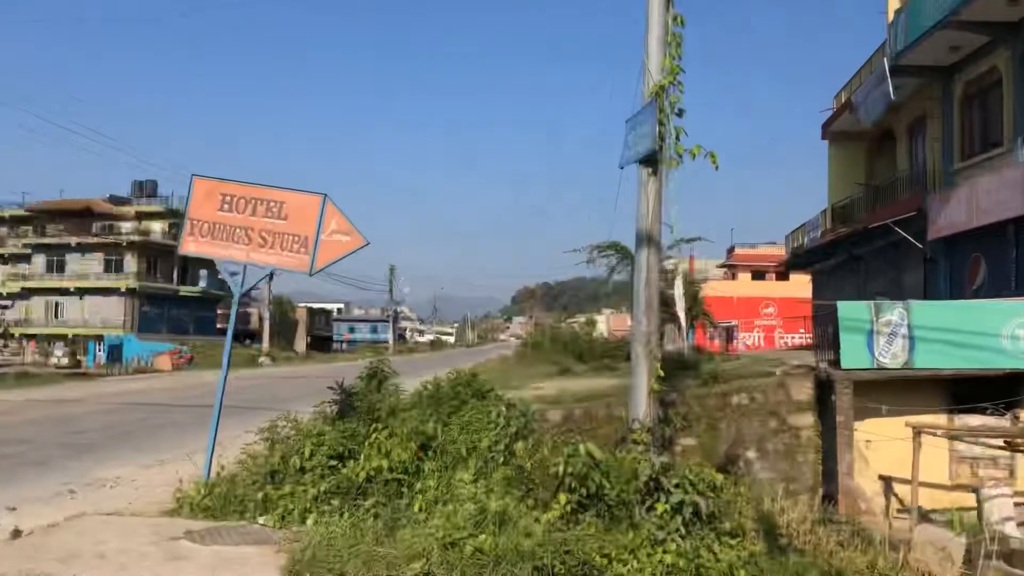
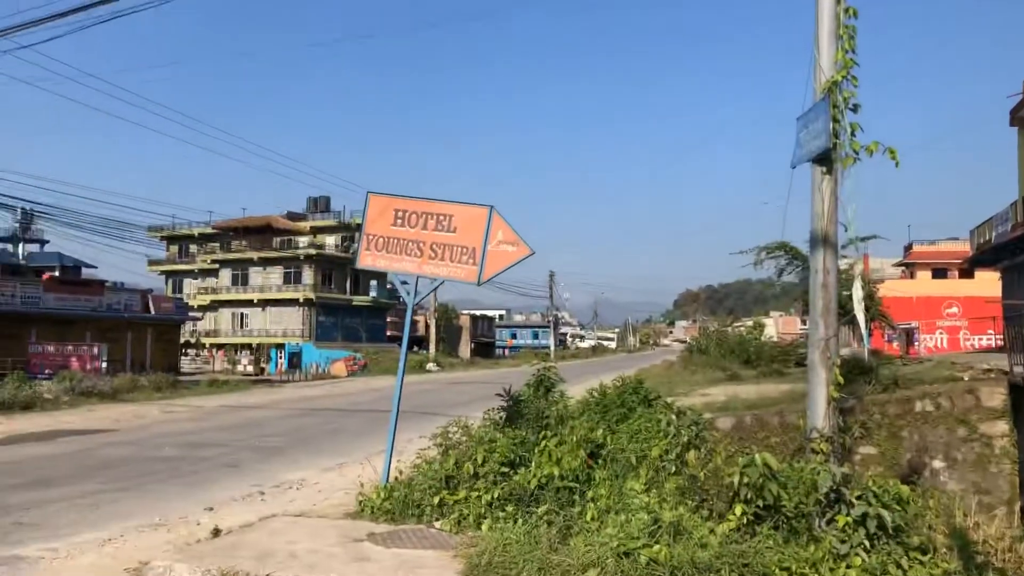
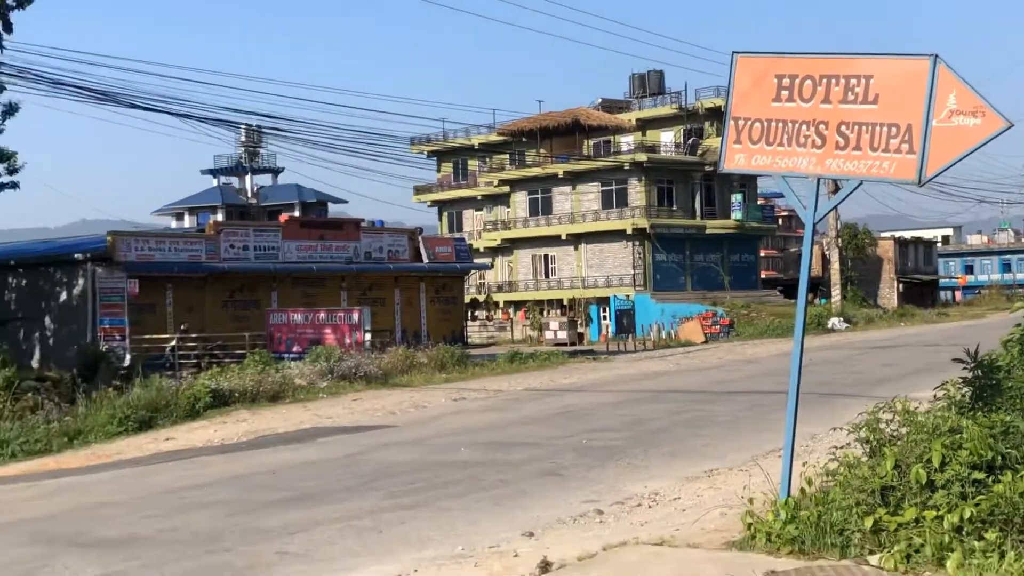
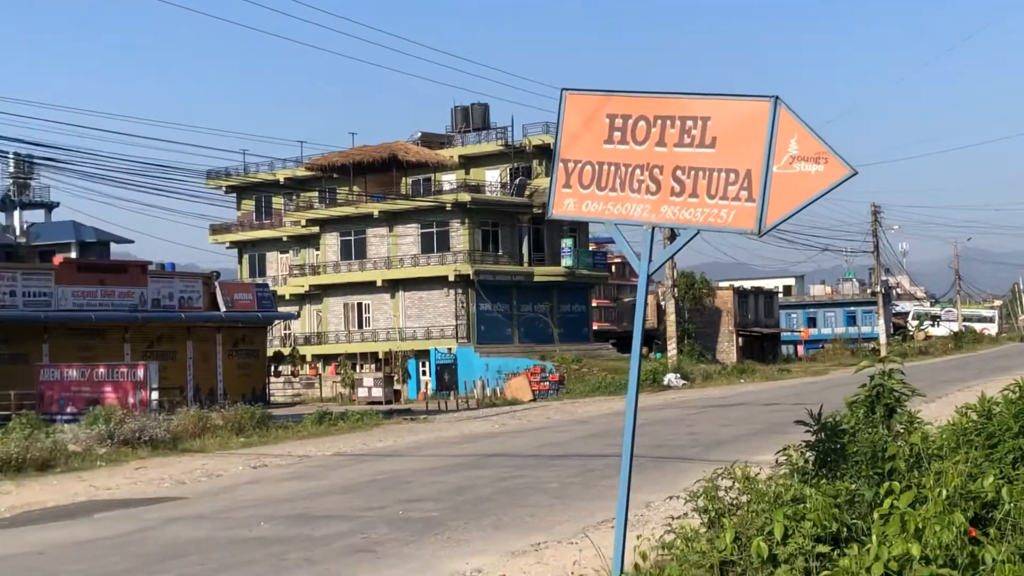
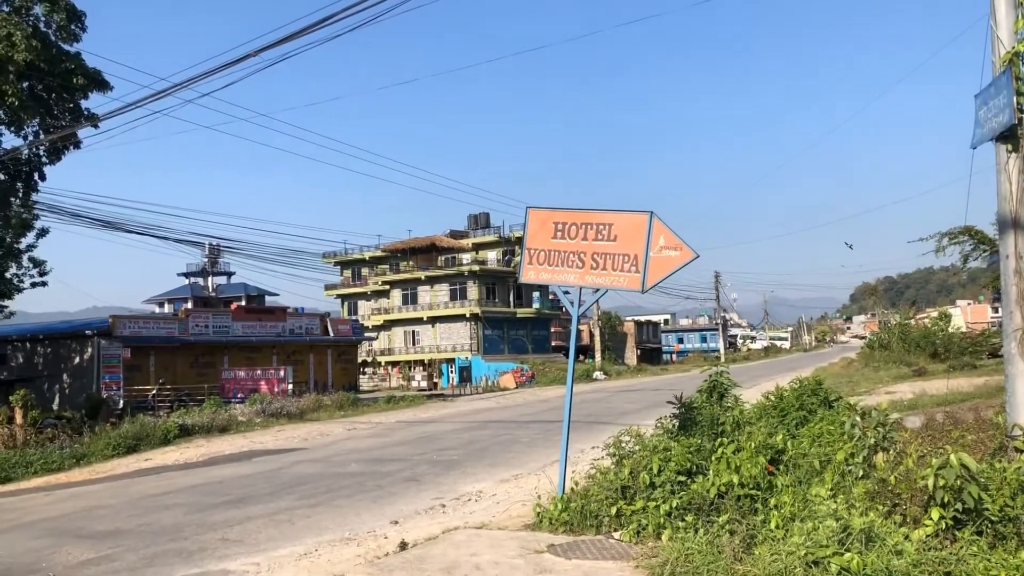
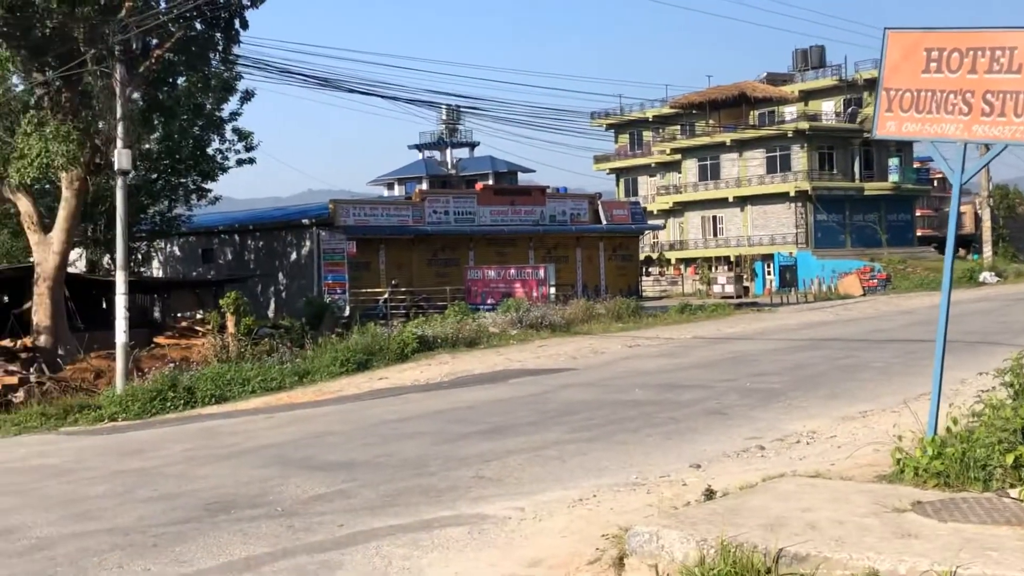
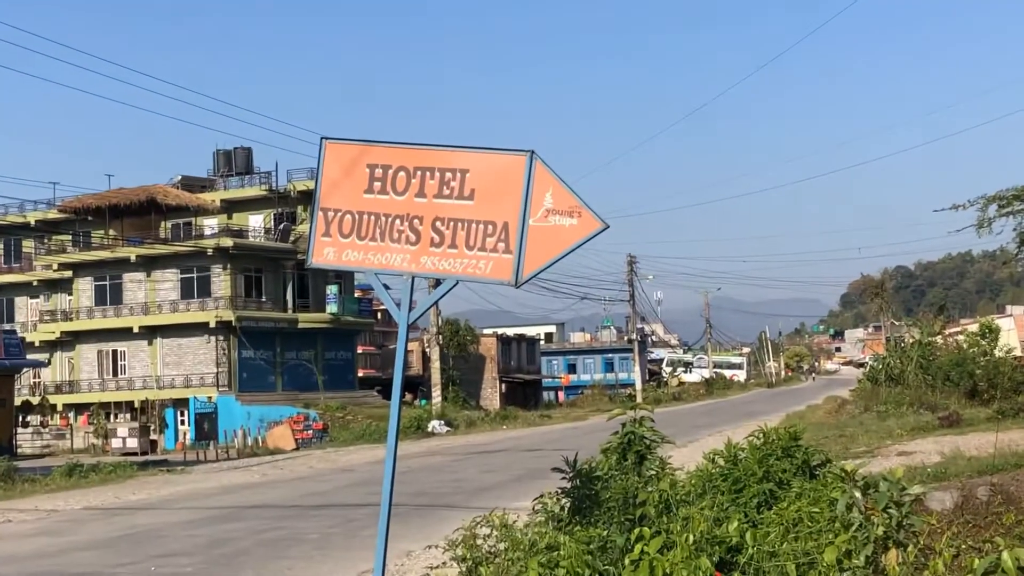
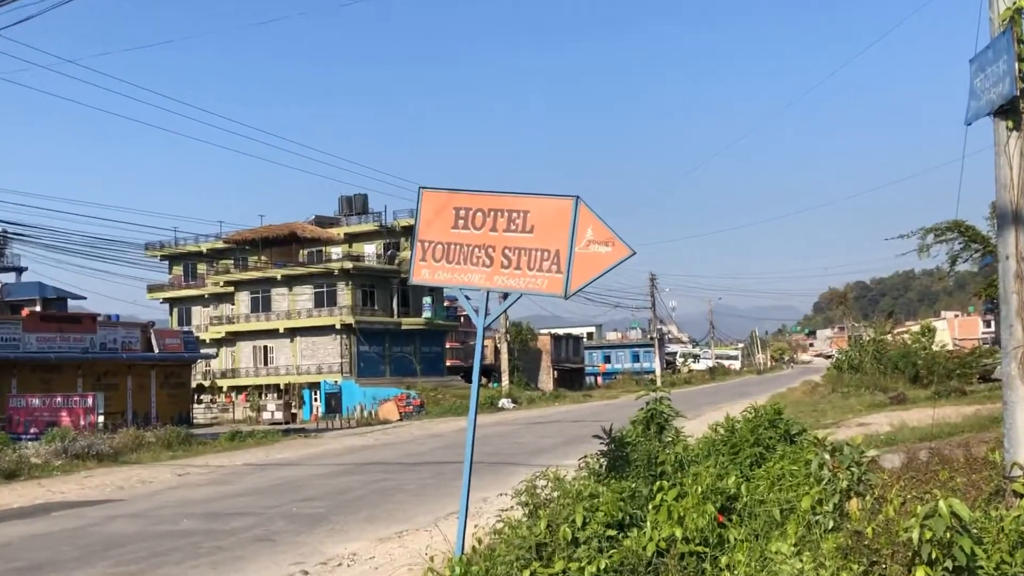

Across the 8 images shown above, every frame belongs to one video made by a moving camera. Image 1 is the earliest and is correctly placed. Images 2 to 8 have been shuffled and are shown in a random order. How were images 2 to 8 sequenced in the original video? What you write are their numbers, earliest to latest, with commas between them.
2, 5, 8, 7, 4, 3, 6
